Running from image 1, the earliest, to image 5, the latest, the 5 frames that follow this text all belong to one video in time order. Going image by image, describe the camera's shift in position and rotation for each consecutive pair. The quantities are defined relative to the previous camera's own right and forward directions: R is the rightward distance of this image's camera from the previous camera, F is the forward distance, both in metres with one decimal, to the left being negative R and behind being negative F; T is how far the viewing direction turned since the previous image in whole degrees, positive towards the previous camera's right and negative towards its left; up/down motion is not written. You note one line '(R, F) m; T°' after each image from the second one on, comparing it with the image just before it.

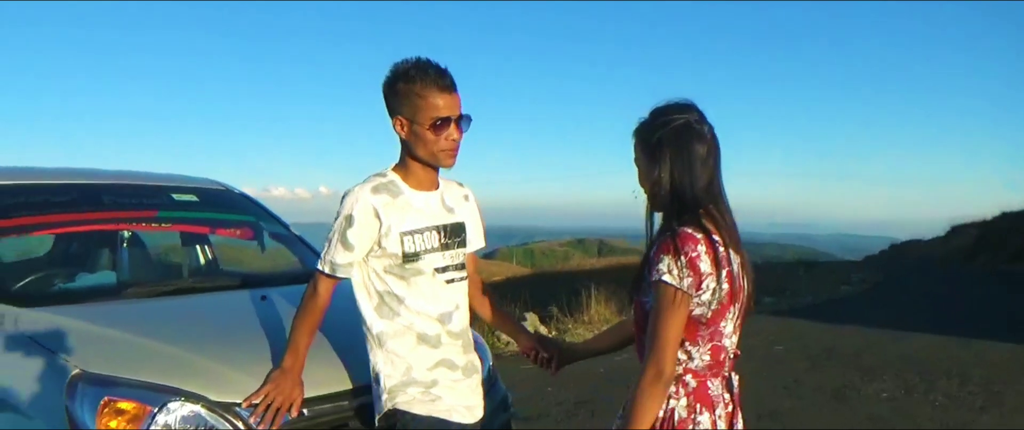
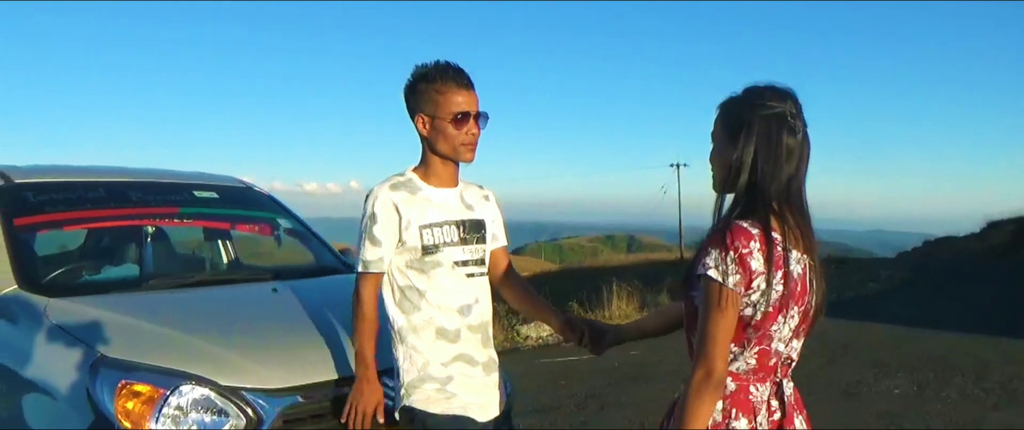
(+0.1, -0.1) m; -1°
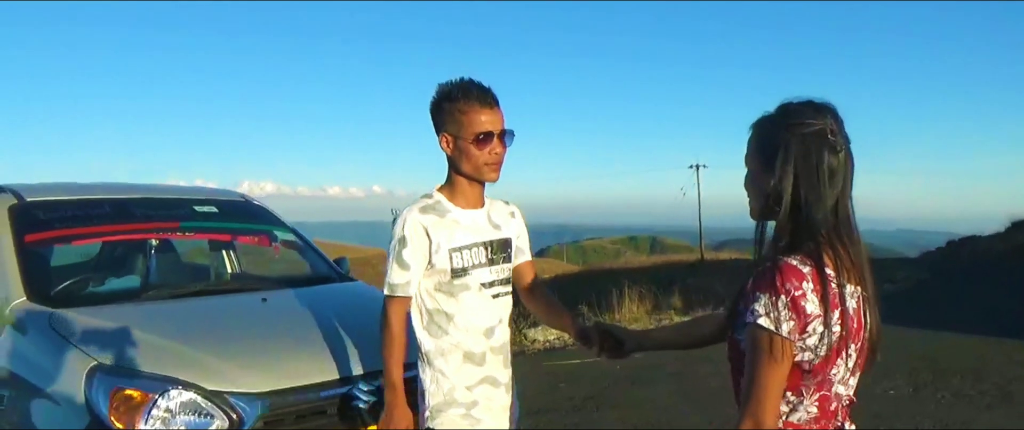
(-0.1, +0.4) m; -1°
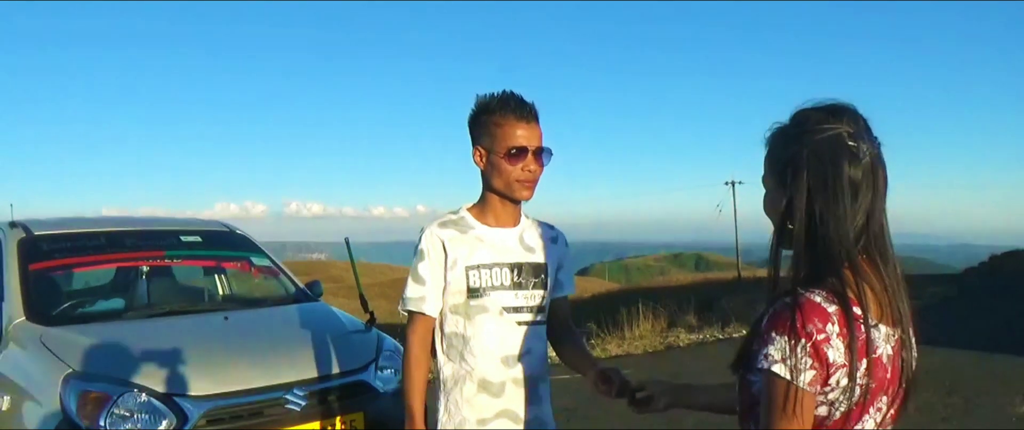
(+0.6, -0.4) m; -3°
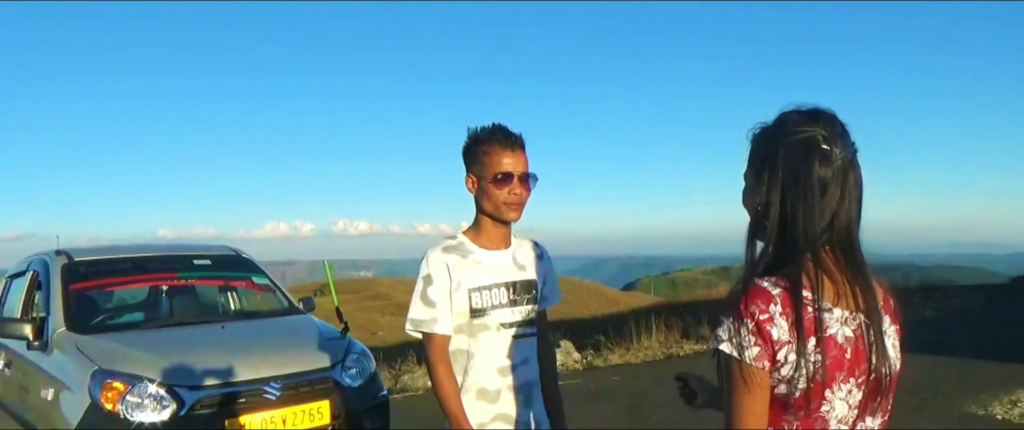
(+0.7, -1.0) m; -3°
